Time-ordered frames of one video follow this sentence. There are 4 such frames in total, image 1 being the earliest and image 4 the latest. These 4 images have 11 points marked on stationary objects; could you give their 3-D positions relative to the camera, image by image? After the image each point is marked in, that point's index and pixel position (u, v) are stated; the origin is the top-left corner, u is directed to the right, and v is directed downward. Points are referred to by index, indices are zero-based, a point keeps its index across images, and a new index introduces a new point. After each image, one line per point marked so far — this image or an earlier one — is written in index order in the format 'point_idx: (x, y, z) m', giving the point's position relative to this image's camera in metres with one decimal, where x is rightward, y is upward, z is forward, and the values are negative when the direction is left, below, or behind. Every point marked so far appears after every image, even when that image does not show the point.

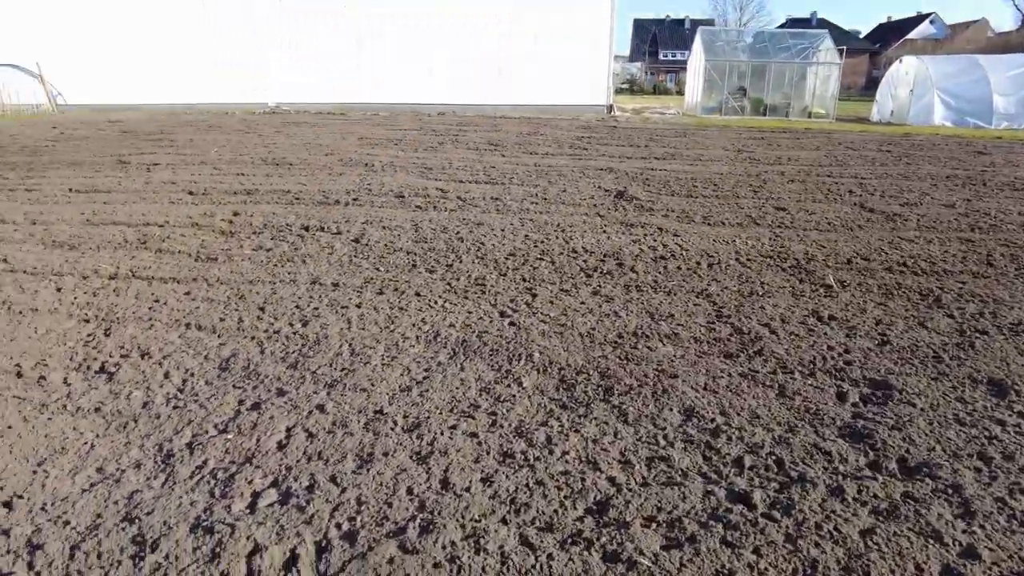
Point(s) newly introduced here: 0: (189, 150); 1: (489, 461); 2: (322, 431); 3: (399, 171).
0: (-7.4, +3.3, +15.0) m
1: (-0.1, -1.0, +3.9) m
2: (-1.2, -0.9, +4.3) m
3: (-2.2, +2.3, +12.8) m
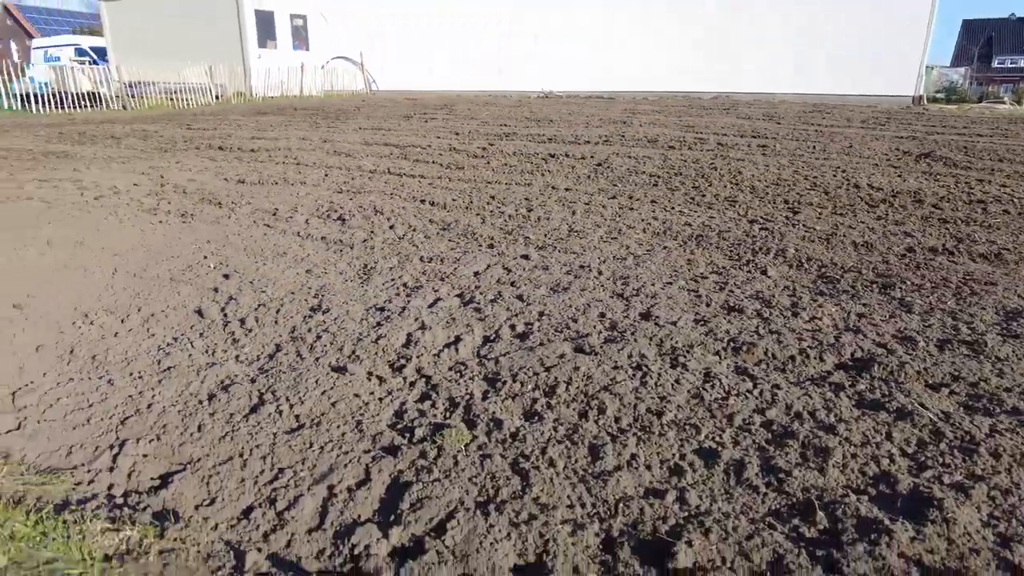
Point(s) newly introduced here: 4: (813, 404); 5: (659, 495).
0: (-1.2, +4.5, +16.1) m
1: (+0.9, -0.1, +3.1) m
2: (+0.1, +0.1, +3.9) m
3: (+2.7, +3.0, +12.1) m
4: (+1.0, -0.4, +2.1) m
5: (+0.4, -0.5, +1.7) m
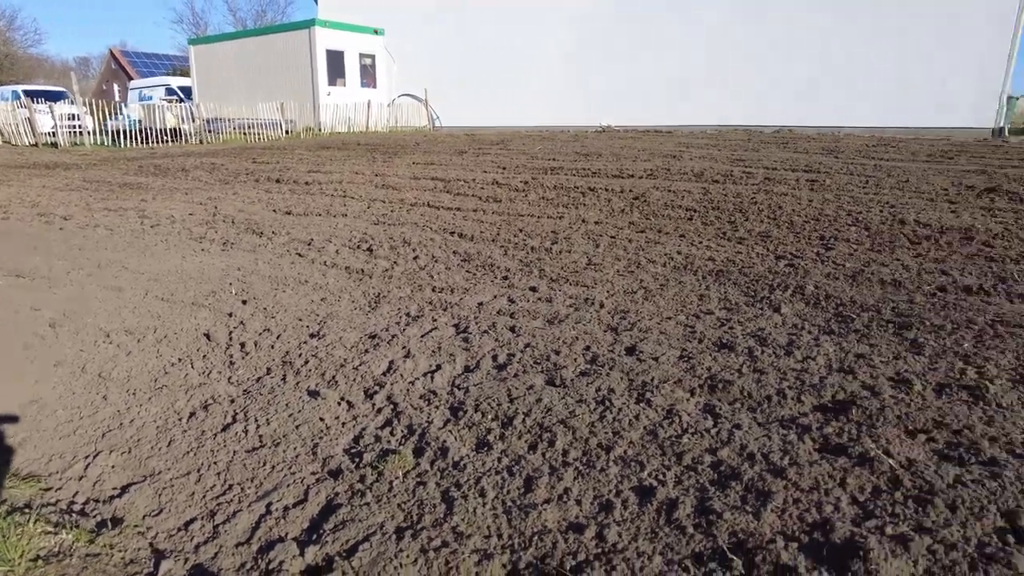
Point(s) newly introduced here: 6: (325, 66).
0: (+0.1, +3.8, +16.4) m
1: (+0.9, -0.3, +3.0) m
2: (+0.1, -0.1, +3.9) m
3: (+3.6, +2.3, +12.0) m
4: (+0.8, -0.5, +2.1) m
5: (+0.2, -0.6, +1.7) m
6: (-4.8, +5.6, +16.7) m
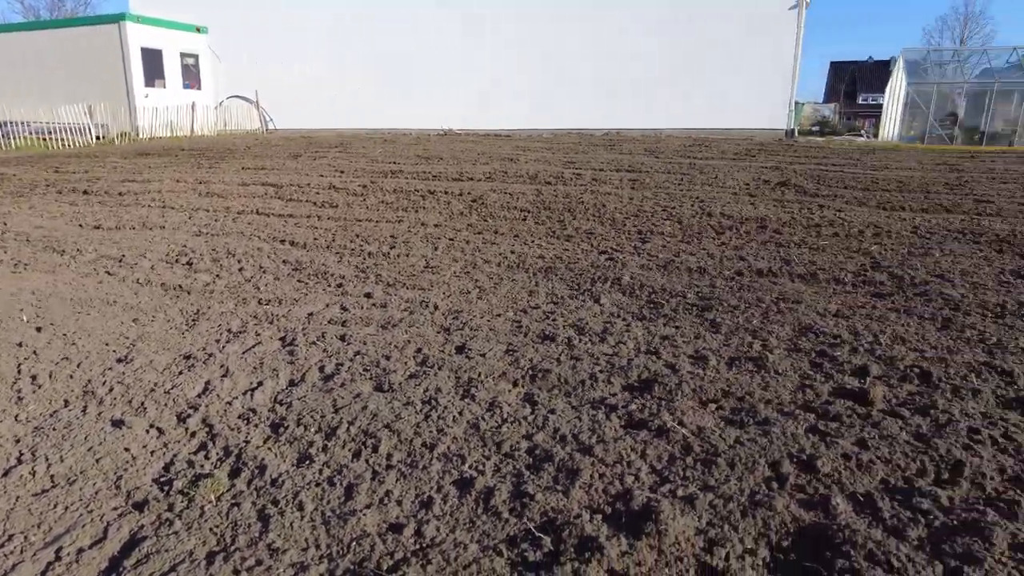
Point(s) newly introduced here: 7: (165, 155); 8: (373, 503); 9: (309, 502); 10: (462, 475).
0: (-3.8, +3.6, +16.0) m
1: (+0.1, -0.3, +3.2) m
2: (-0.9, -0.1, +3.9) m
3: (+0.6, +2.4, +12.5) m
4: (+0.2, -0.5, +2.2) m
5: (-0.3, -0.6, +1.8) m
6: (-8.8, +5.2, +15.3) m
7: (-7.0, +2.7, +13.1) m
8: (-0.4, -0.6, +1.9) m
9: (-0.6, -0.6, +1.9) m
10: (-0.1, -0.6, +2.0) m
